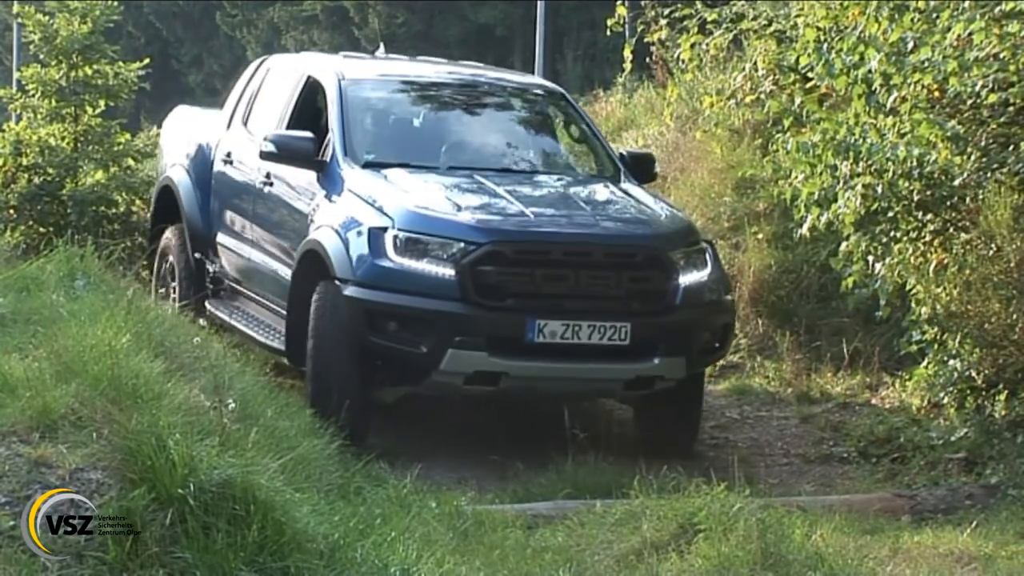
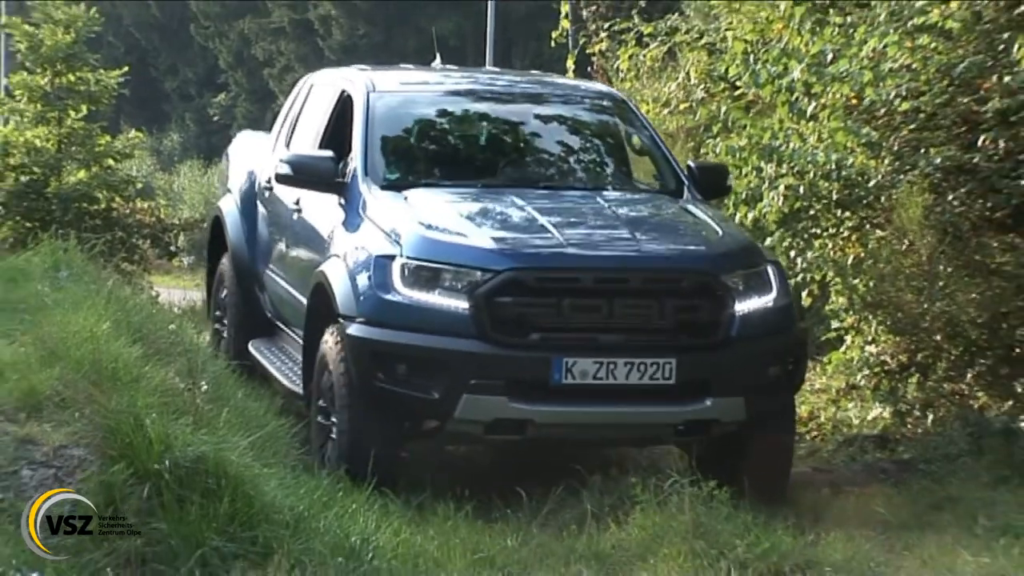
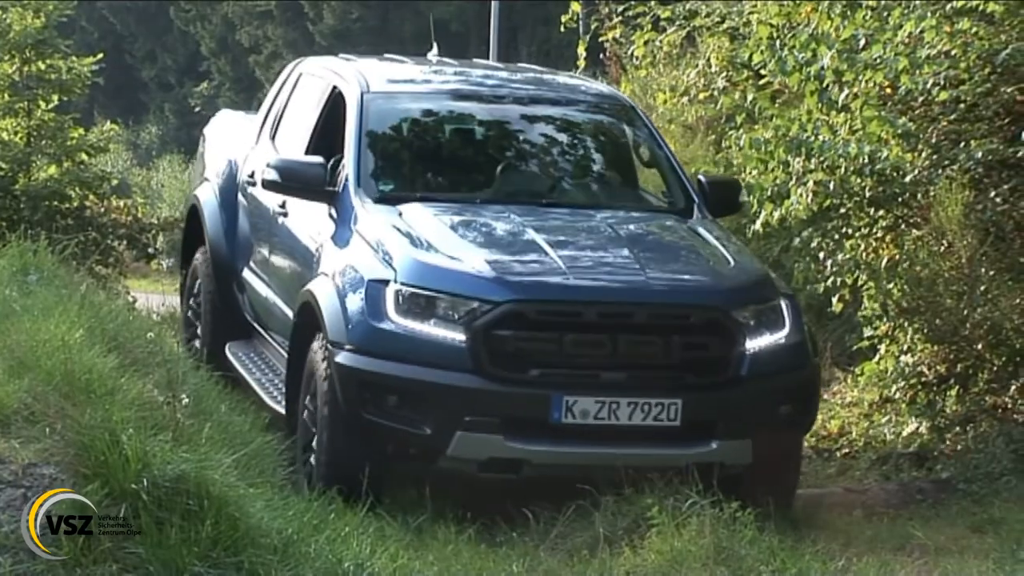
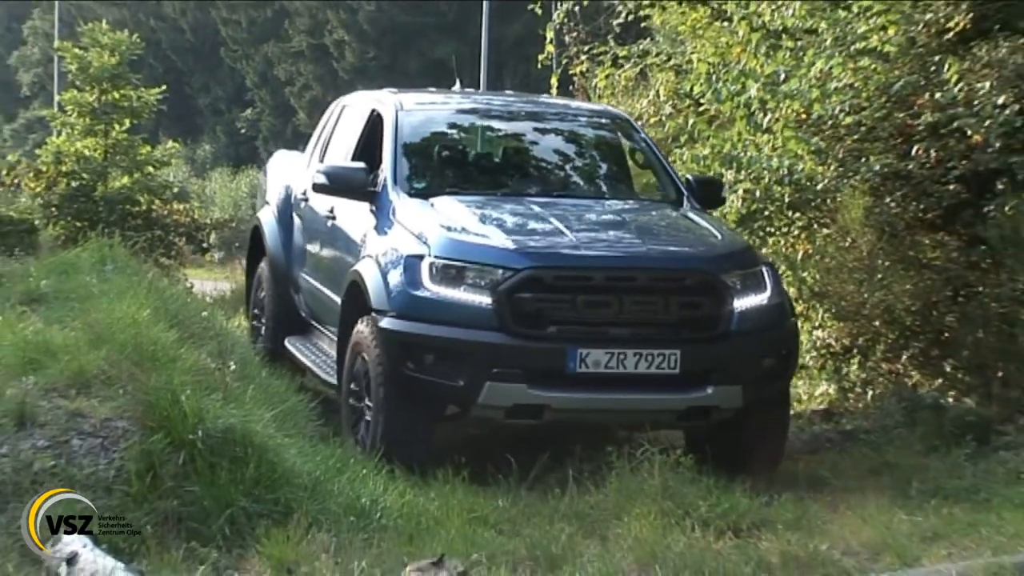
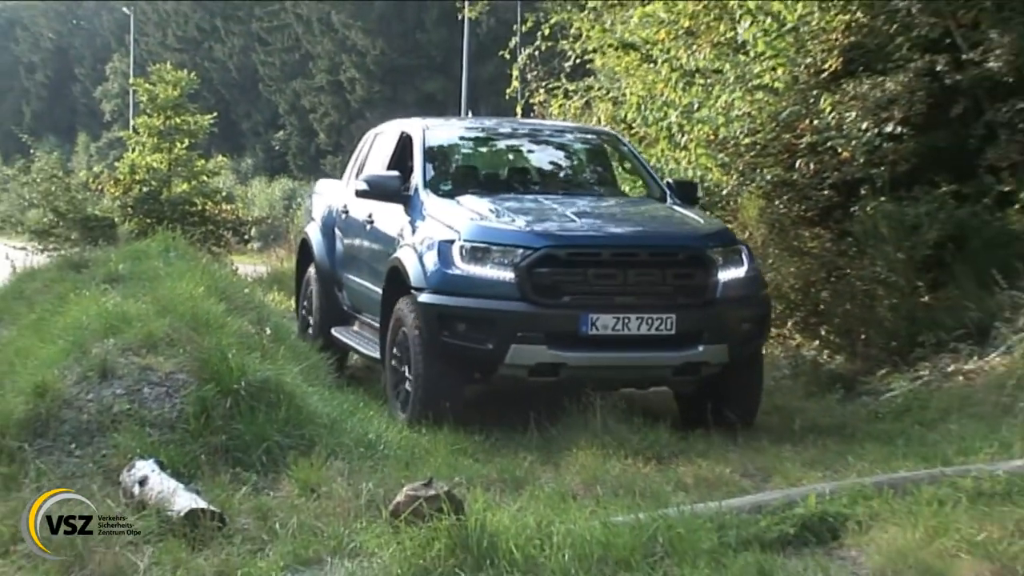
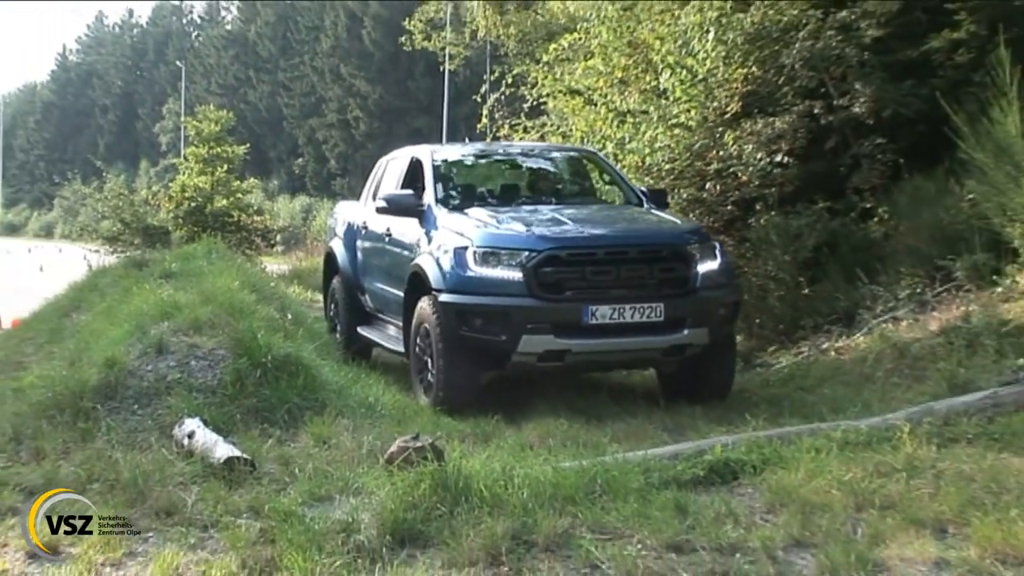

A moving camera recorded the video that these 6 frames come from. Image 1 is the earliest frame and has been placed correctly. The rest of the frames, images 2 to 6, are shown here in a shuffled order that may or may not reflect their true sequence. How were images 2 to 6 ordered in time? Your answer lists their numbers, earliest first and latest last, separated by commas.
3, 2, 4, 5, 6
